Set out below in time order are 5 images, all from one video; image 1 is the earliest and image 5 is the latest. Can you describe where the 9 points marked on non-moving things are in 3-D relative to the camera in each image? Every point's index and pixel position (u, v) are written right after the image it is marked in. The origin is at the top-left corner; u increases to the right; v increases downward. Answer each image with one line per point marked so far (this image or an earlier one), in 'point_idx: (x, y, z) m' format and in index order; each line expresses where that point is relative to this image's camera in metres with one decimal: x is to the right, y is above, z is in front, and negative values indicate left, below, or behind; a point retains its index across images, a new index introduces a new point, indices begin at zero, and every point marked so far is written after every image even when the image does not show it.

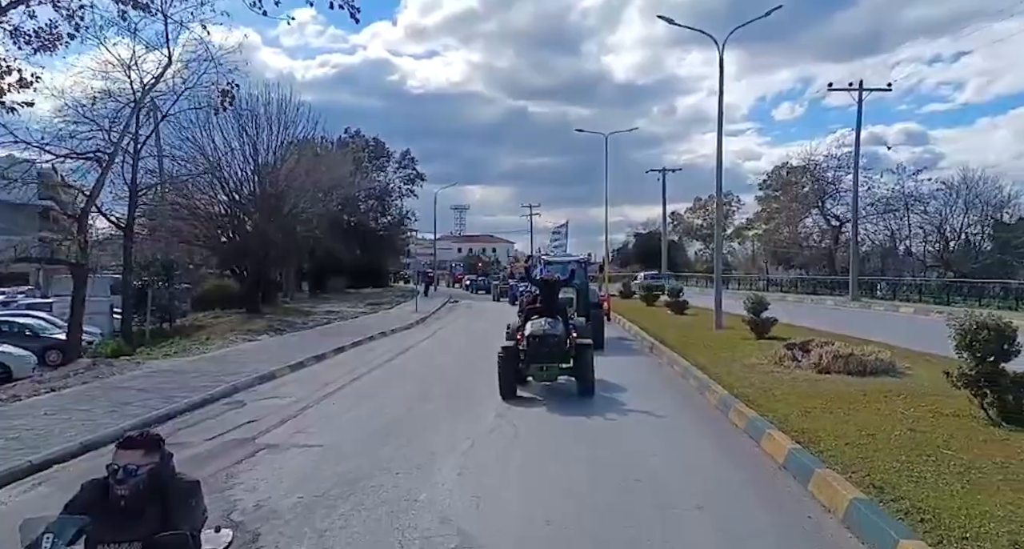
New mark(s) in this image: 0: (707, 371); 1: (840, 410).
0: (+4.2, -2.1, +14.7) m
1: (+4.5, -1.9, +9.5) m
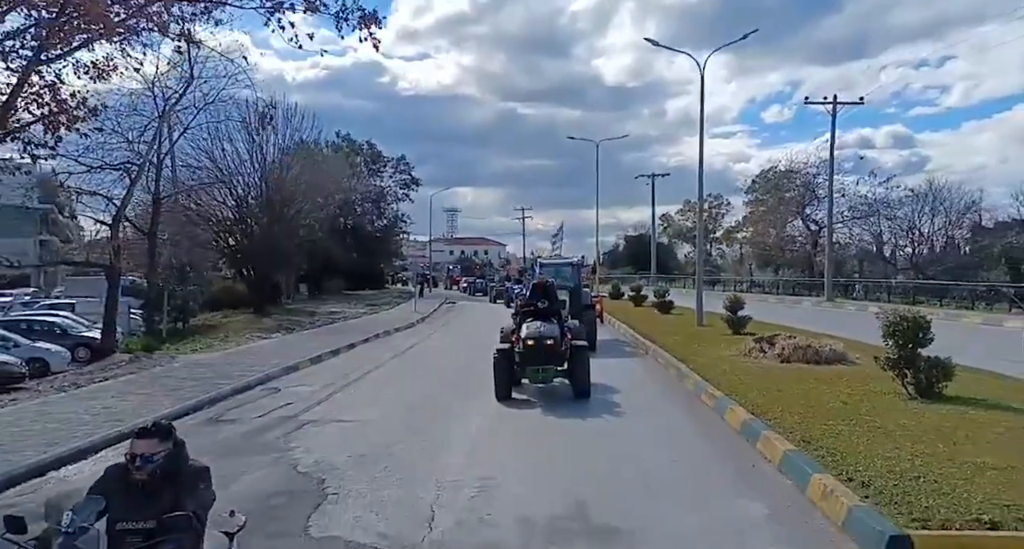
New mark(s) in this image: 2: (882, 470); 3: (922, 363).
0: (+4.2, -2.1, +16.5) m
1: (+4.6, -1.9, +11.3) m
2: (+3.6, -1.9, +6.7) m
3: (+5.8, -1.3, +9.8) m
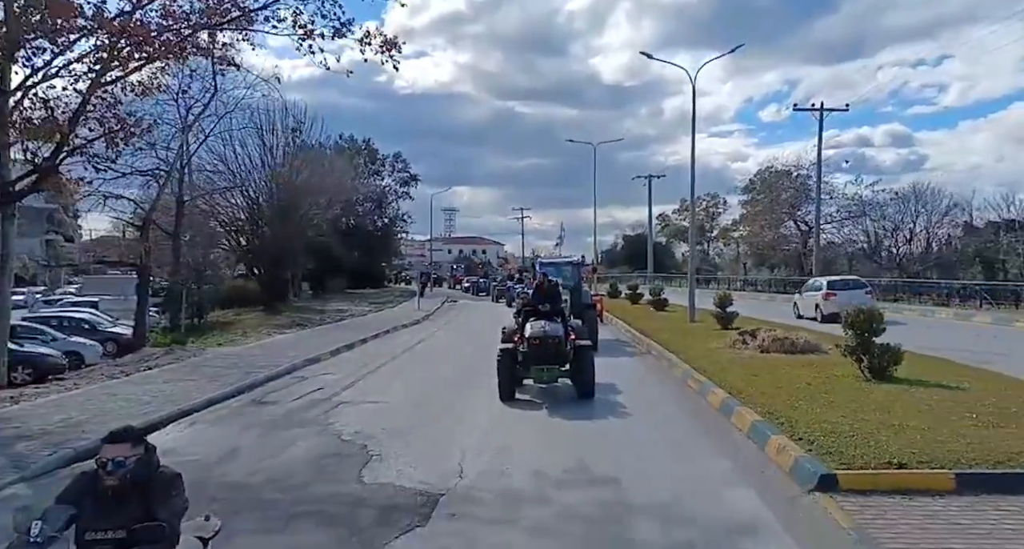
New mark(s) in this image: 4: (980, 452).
0: (+4.3, -2.1, +18.0) m
1: (+4.7, -1.9, +12.9) m
2: (+3.7, -1.9, +8.2) m
3: (+6.0, -1.2, +11.3) m
4: (+4.8, -1.8, +7.2) m
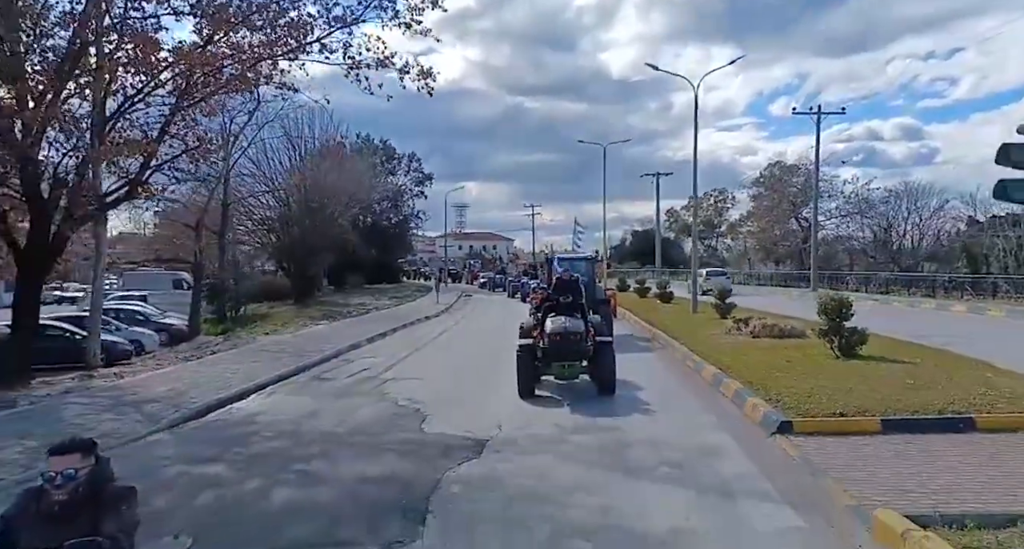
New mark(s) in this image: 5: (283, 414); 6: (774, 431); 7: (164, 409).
0: (+4.8, -1.9, +20.0) m
1: (+5.2, -1.7, +14.9) m
2: (+4.1, -1.8, +10.2) m
3: (+6.4, -1.1, +13.3) m
4: (+5.2, -1.7, +9.2) m
5: (-3.7, -2.3, +11.3) m
6: (+3.4, -2.0, +8.9) m
7: (-5.5, -2.1, +10.8) m
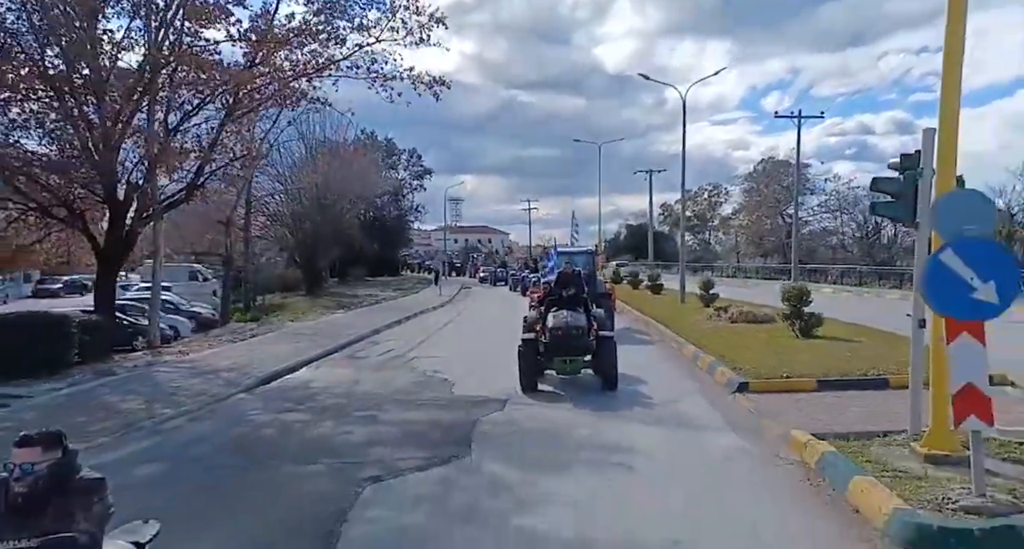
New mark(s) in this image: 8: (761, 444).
0: (+5.0, -1.7, +22.4) m
1: (+5.4, -1.6, +17.3) m
2: (+4.4, -1.6, +12.6) m
3: (+6.6, -0.9, +15.7) m
4: (+5.5, -1.6, +11.6) m
5: (-3.5, -2.1, +13.6) m
6: (+3.6, -1.9, +11.3) m
7: (-5.2, -1.9, +13.1) m
8: (+3.0, -2.0, +8.2) m
